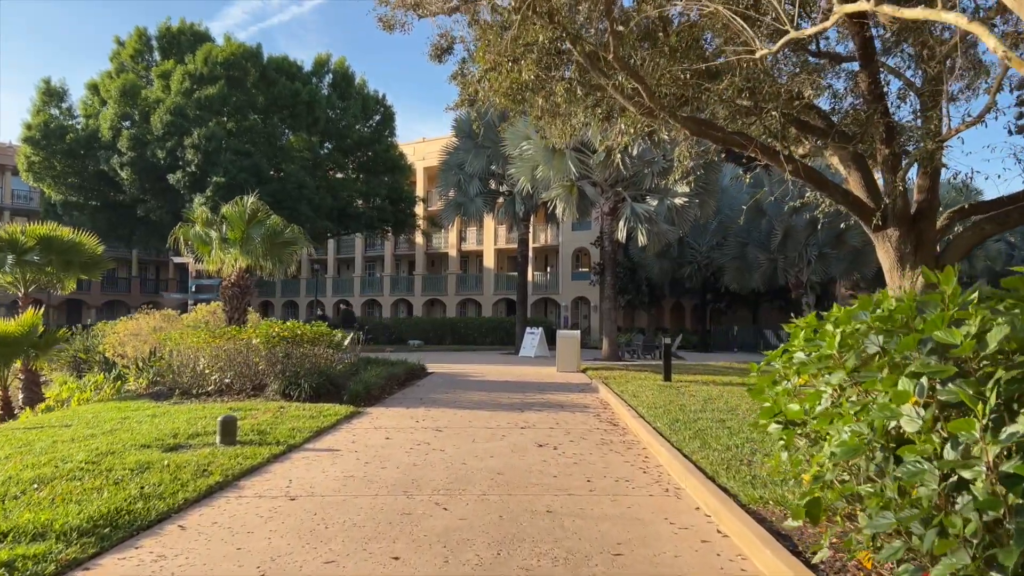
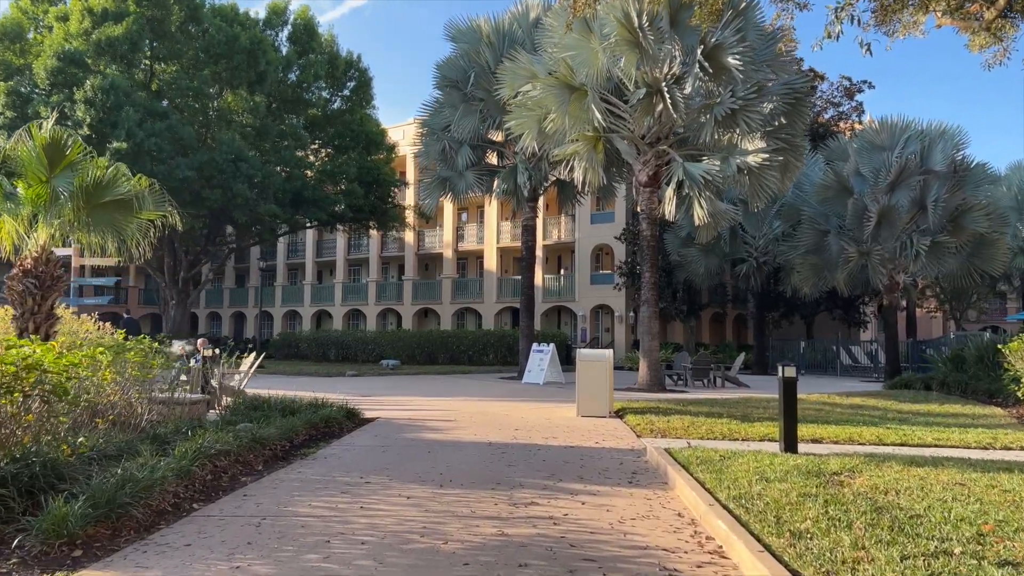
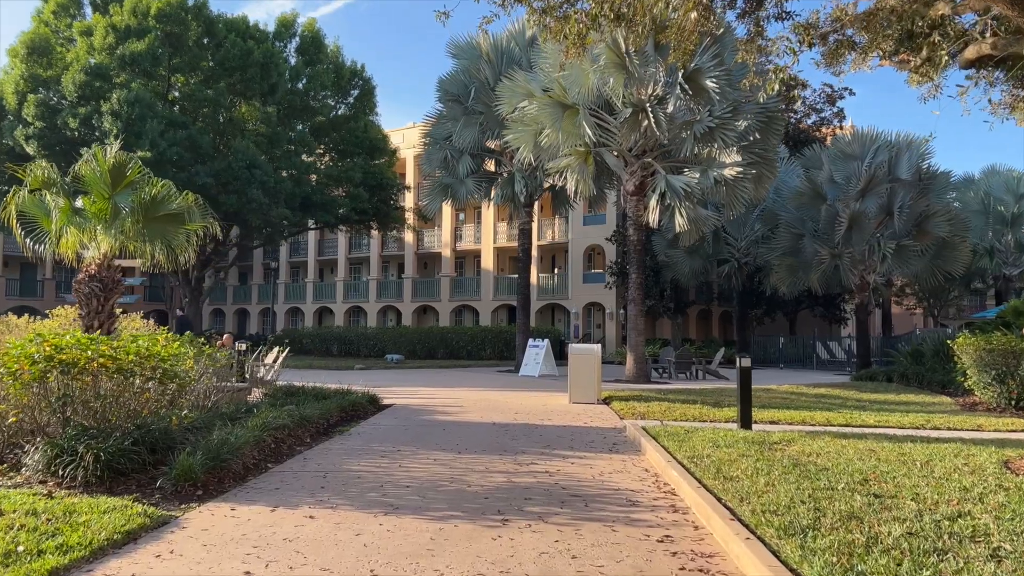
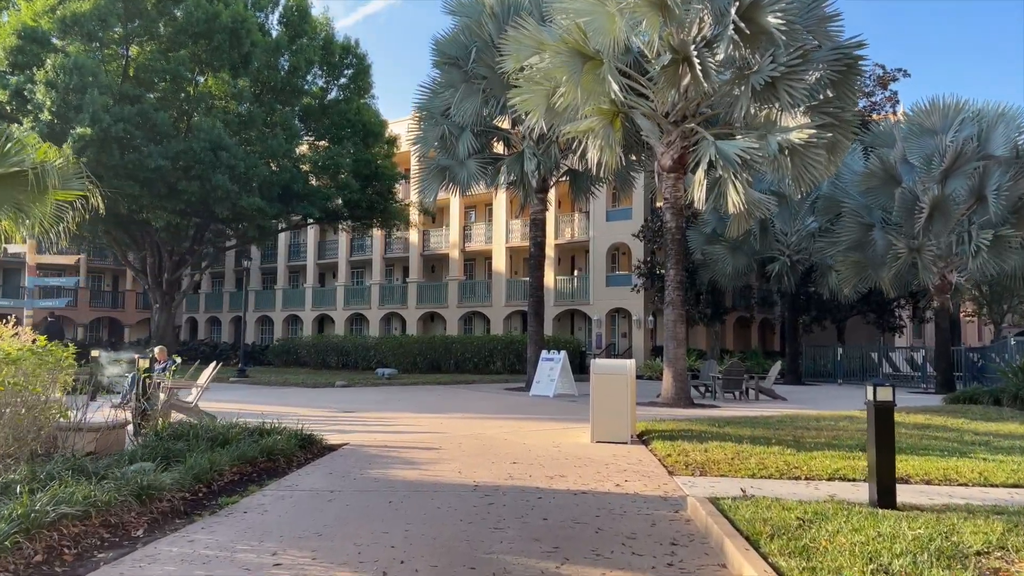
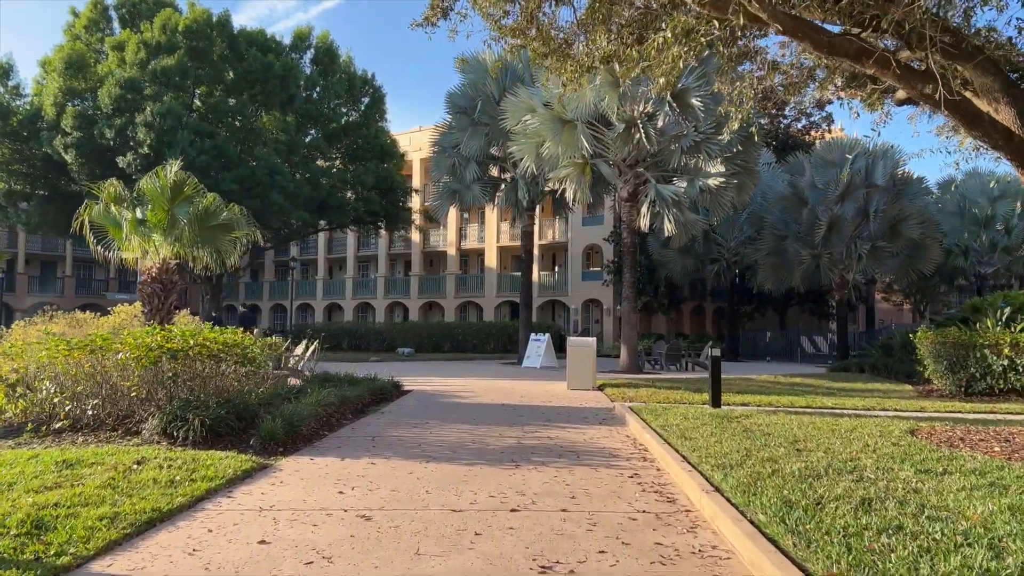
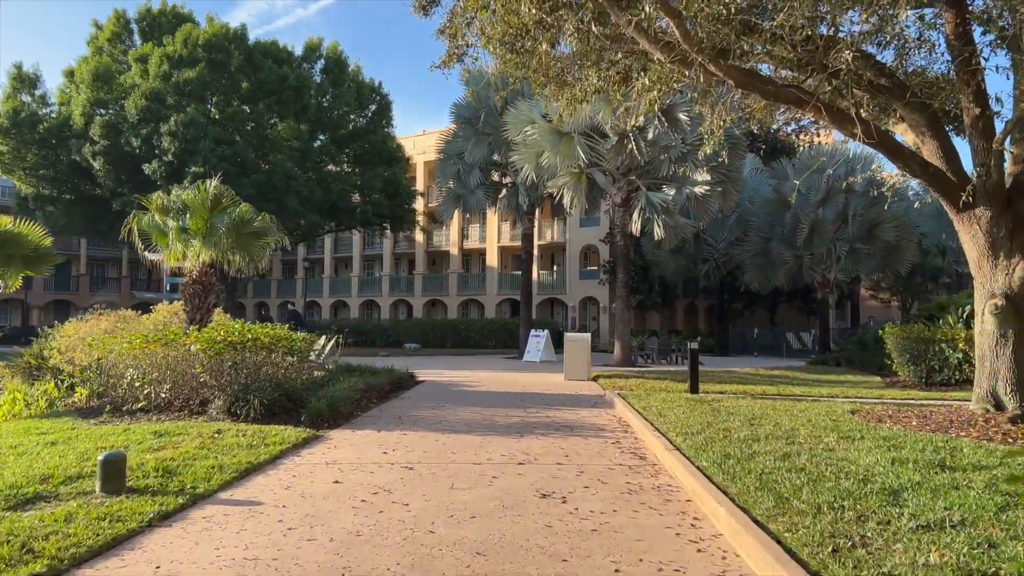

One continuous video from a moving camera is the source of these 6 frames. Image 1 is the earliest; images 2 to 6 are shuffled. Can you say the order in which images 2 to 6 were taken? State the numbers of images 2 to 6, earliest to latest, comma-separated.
6, 5, 3, 2, 4
